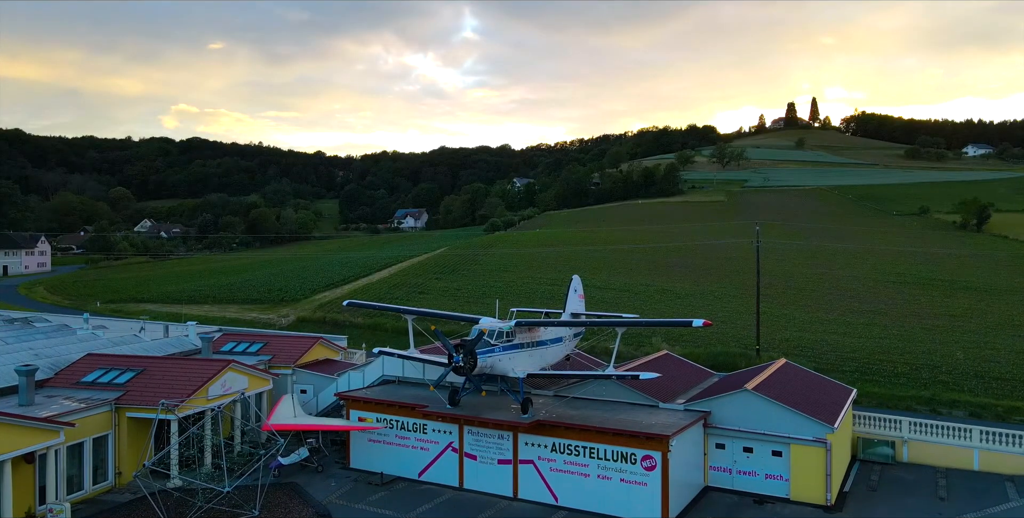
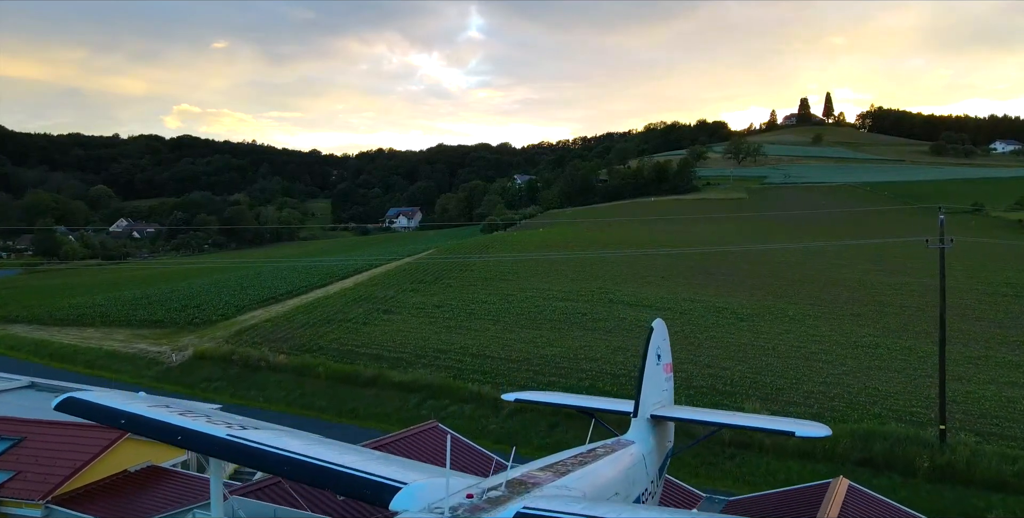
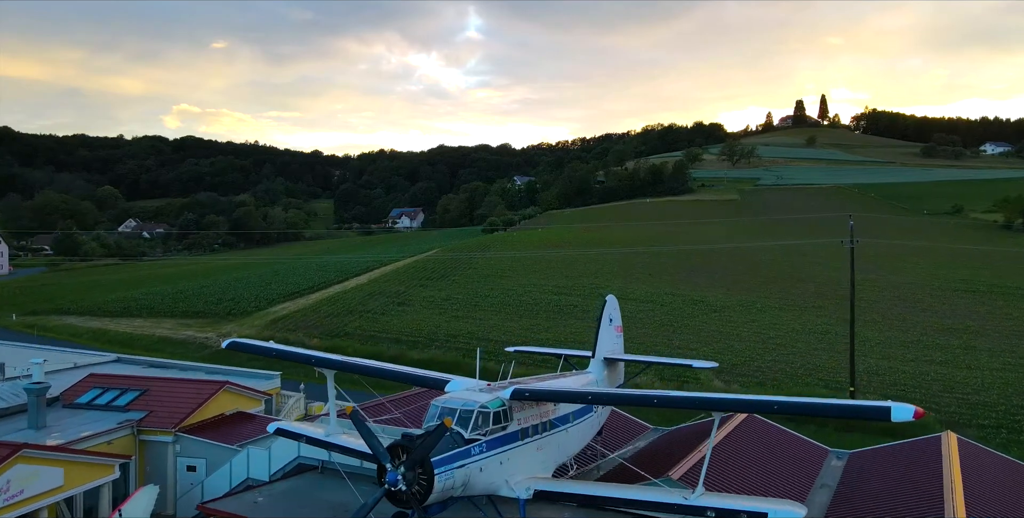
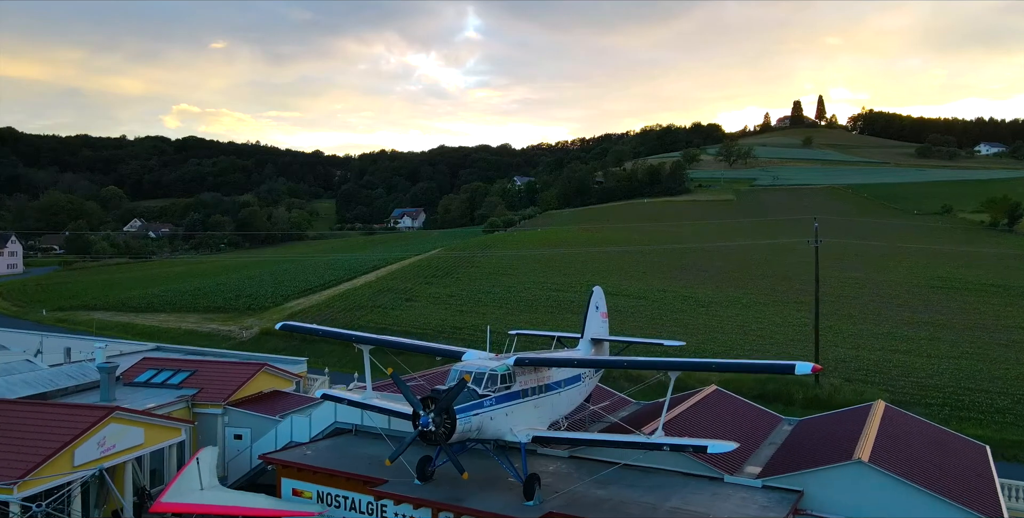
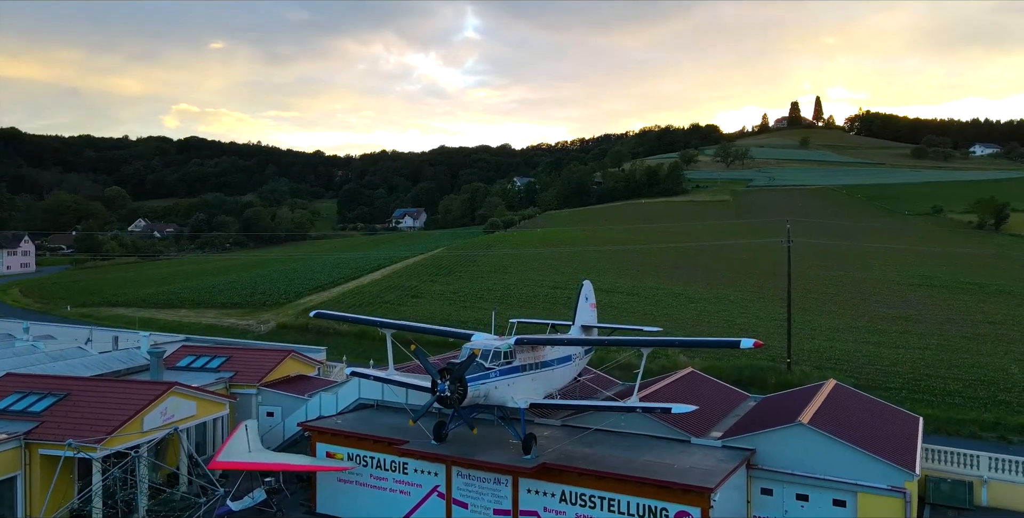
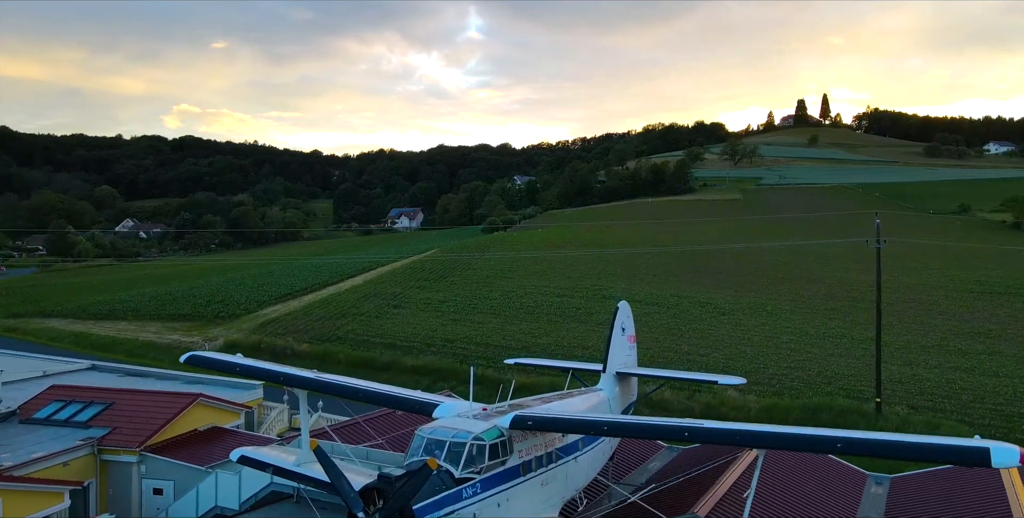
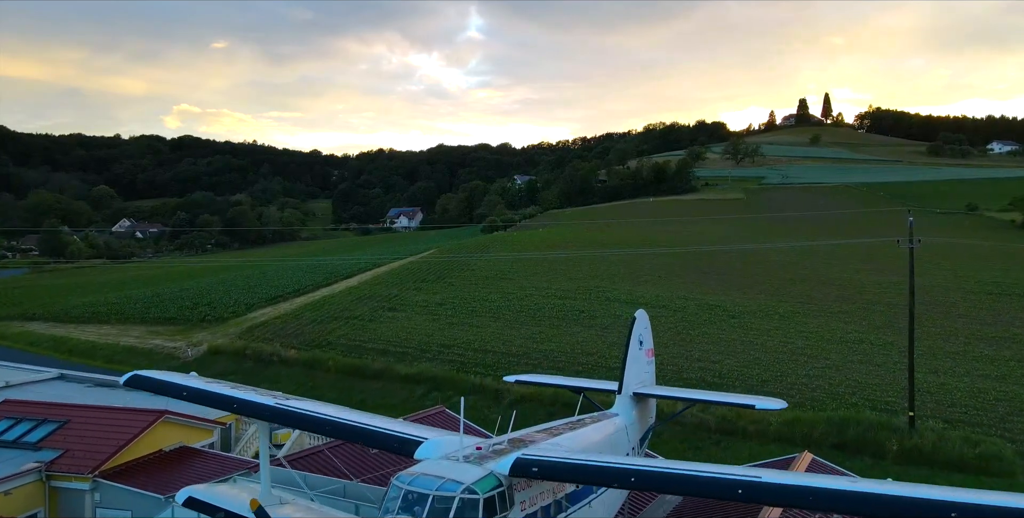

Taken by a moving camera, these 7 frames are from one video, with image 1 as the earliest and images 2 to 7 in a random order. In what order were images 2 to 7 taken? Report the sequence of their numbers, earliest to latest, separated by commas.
5, 4, 3, 6, 7, 2
